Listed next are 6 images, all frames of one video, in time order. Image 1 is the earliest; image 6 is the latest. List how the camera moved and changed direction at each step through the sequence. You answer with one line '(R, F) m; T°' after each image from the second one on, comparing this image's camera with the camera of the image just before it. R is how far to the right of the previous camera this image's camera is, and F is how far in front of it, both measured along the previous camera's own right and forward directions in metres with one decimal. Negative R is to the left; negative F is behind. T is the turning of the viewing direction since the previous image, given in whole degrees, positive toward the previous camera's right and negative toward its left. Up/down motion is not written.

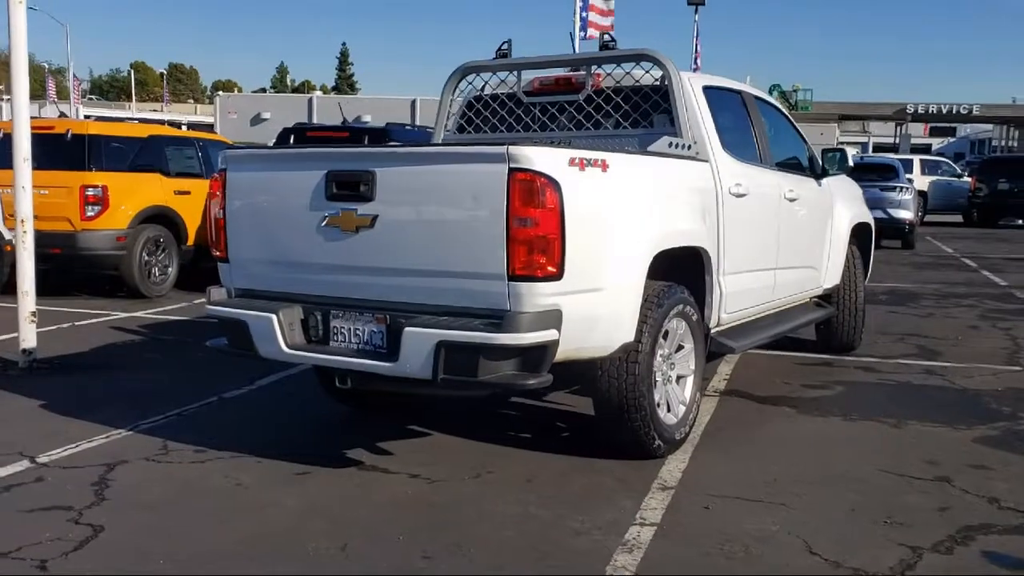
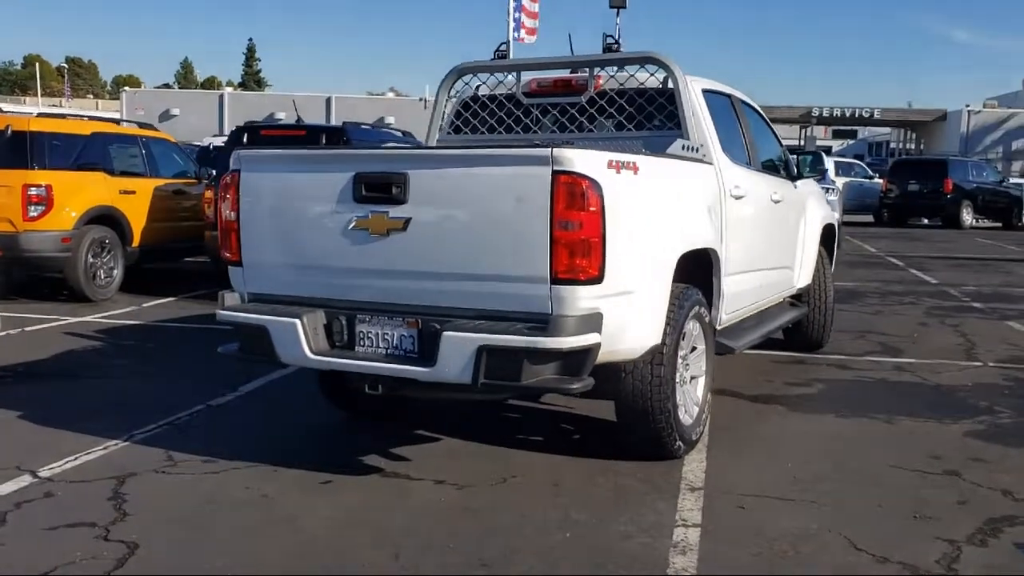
(-0.6, +0.1) m; +5°
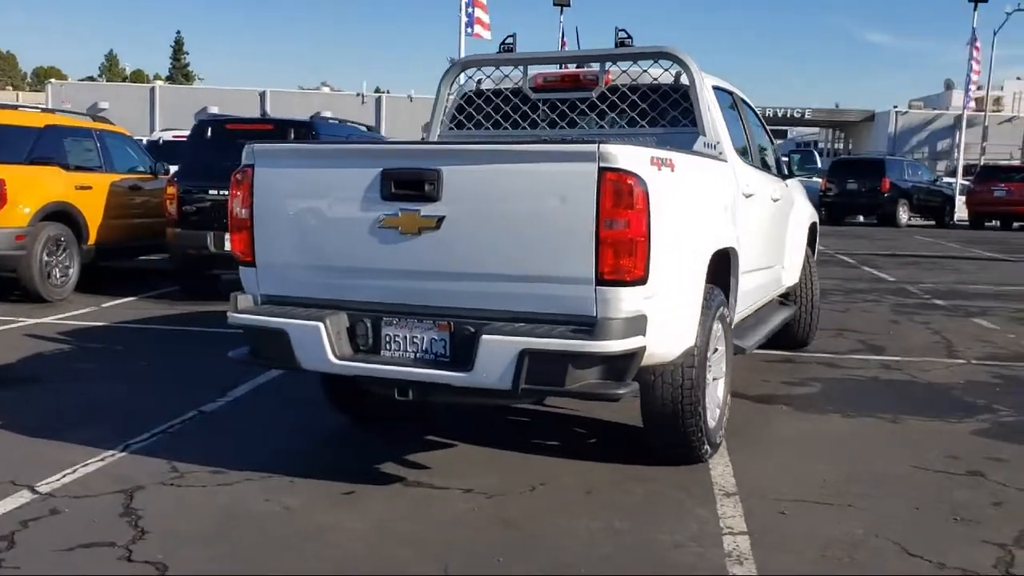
(-0.5, +0.2) m; +4°
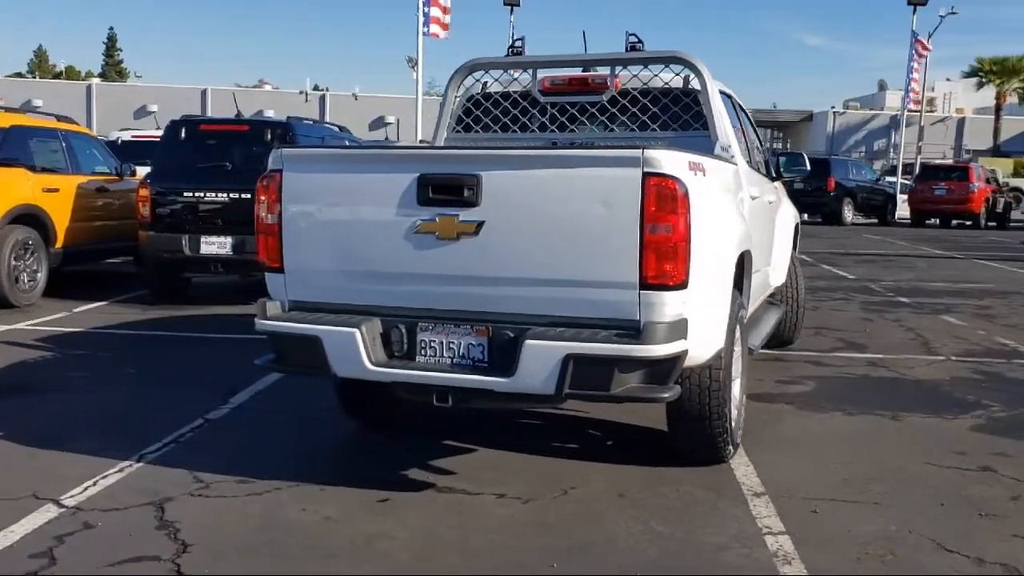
(-0.5, 0.0) m; +3°
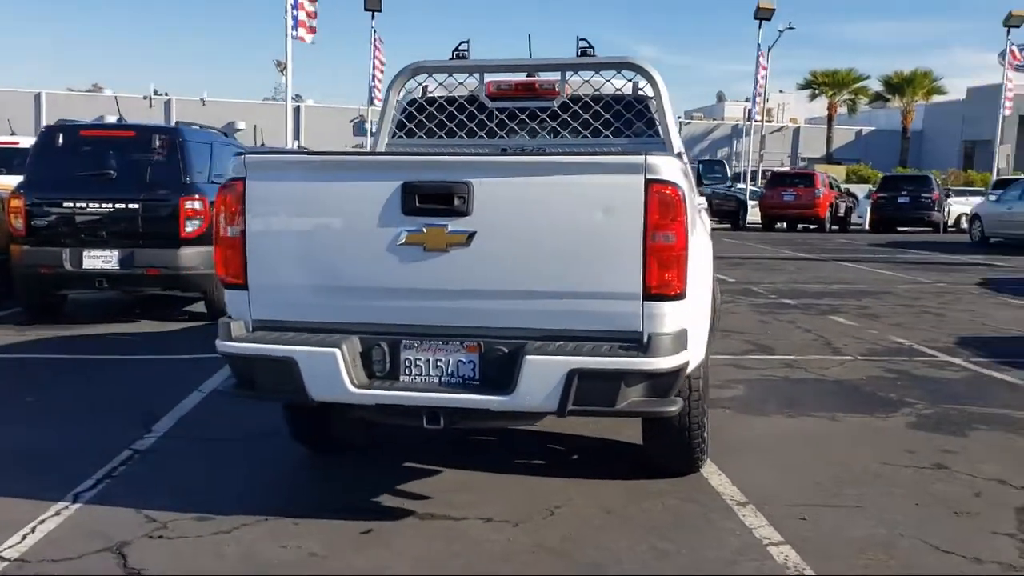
(-0.6, +0.3) m; +8°
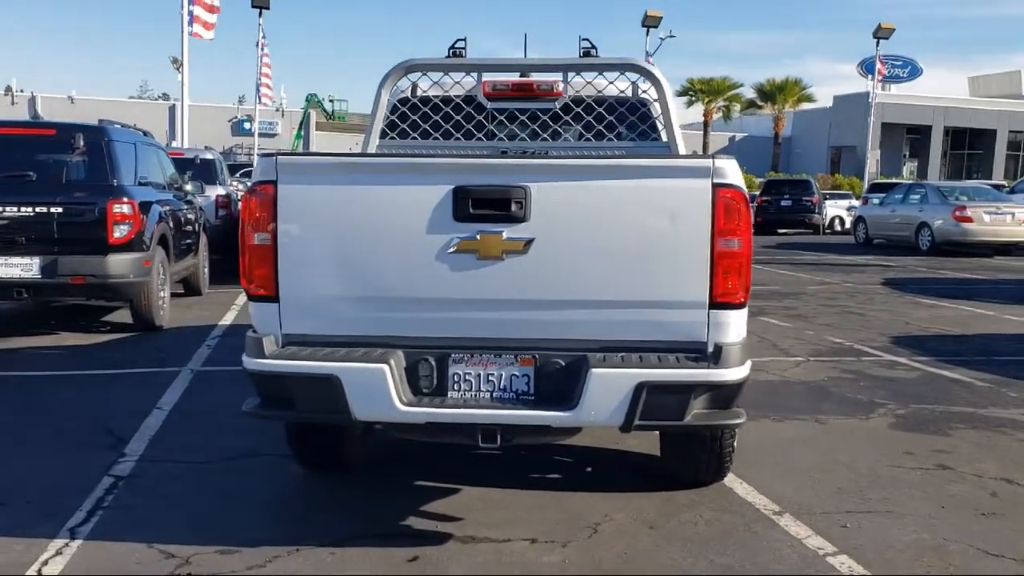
(-0.8, +0.3) m; +7°
